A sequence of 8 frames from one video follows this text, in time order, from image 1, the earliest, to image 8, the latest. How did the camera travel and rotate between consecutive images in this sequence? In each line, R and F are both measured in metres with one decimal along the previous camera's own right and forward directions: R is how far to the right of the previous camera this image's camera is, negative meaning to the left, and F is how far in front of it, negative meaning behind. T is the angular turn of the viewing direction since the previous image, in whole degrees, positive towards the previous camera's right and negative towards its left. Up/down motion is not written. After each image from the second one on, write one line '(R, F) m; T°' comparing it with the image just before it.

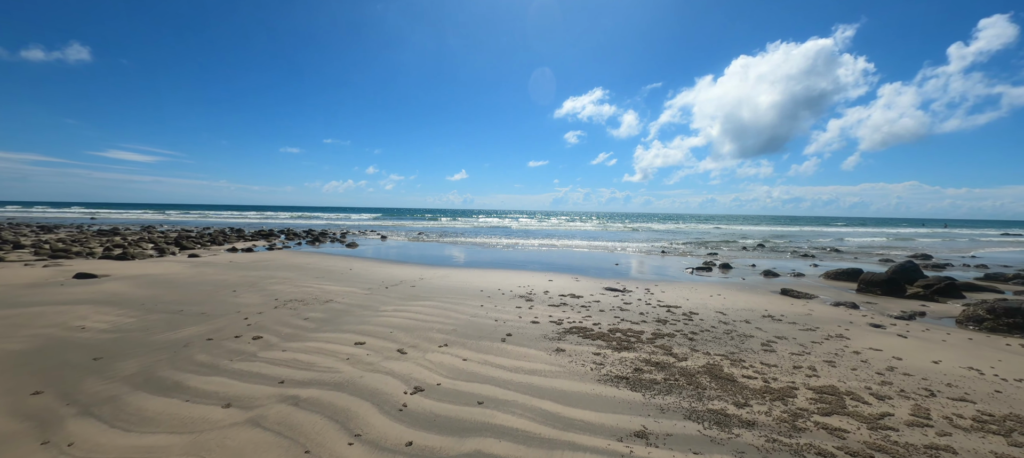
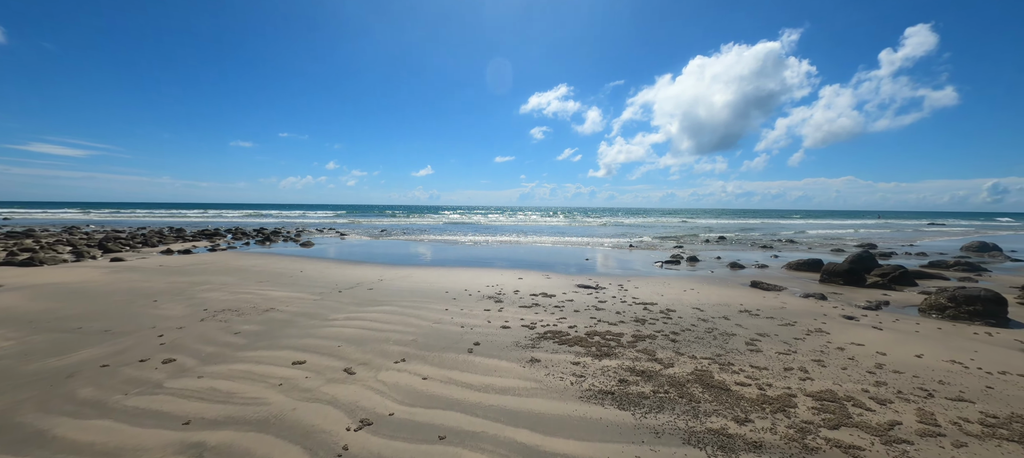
(0.0, +0.8) m; +5°
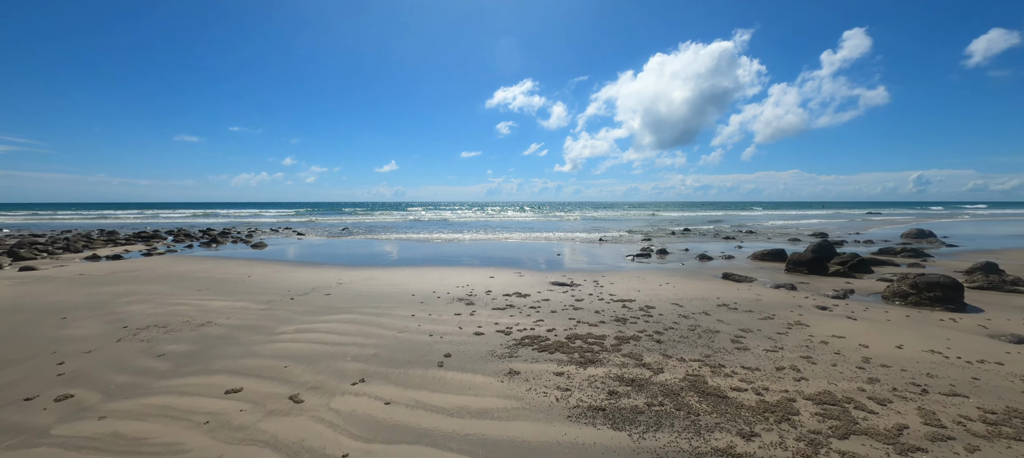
(0.0, +0.6) m; +5°
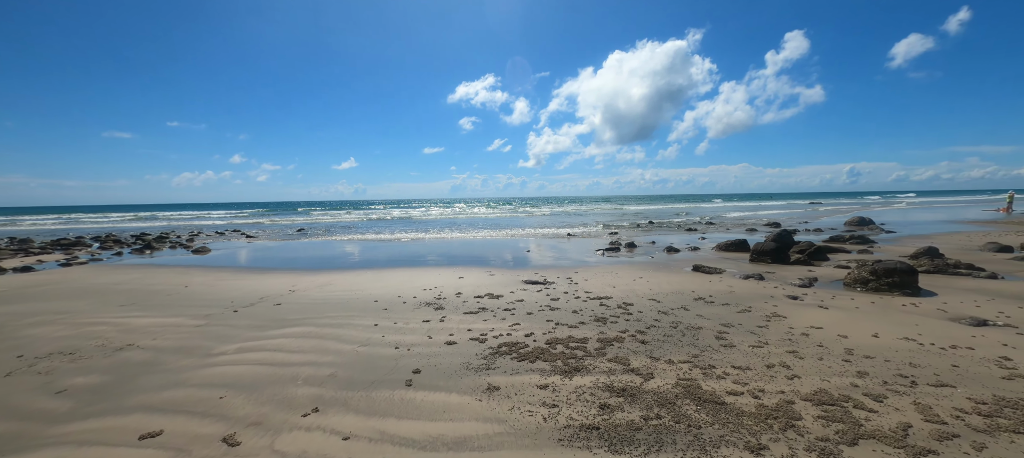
(-0.1, +0.5) m; +5°
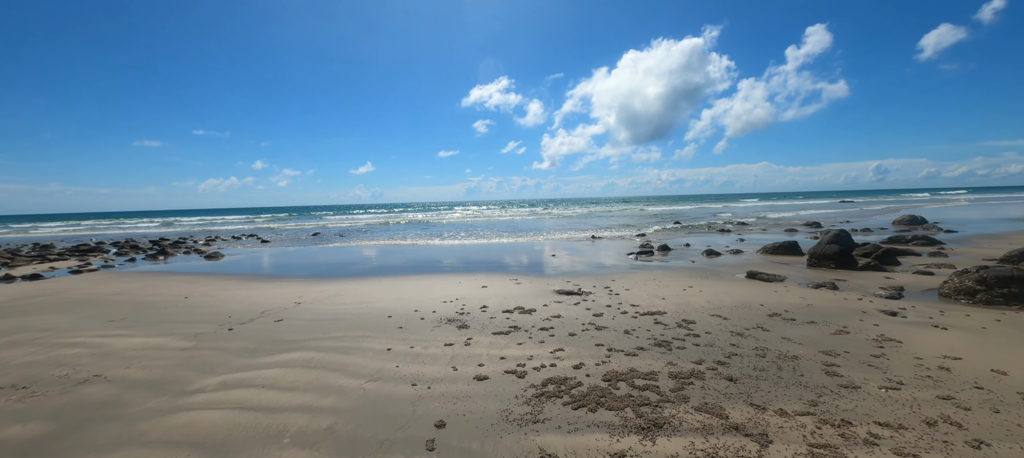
(-0.4, +1.2) m; -2°
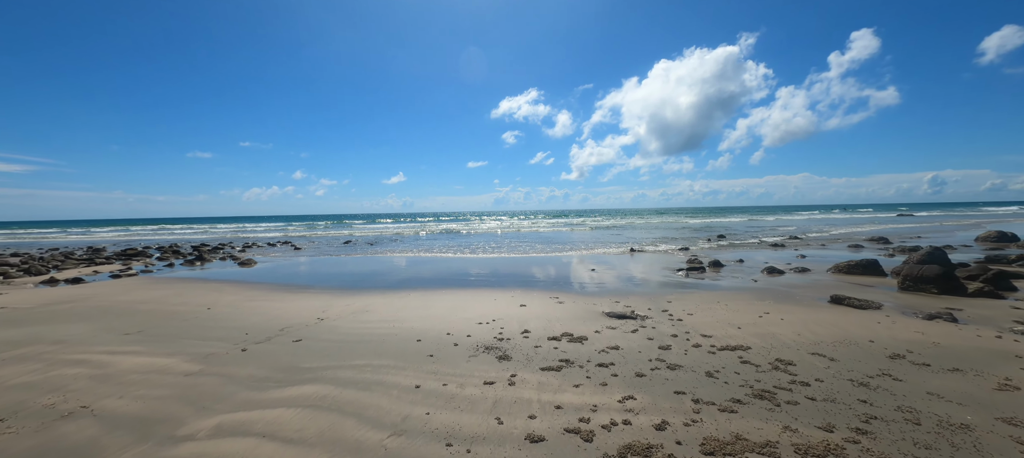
(-0.4, +1.0) m; -4°
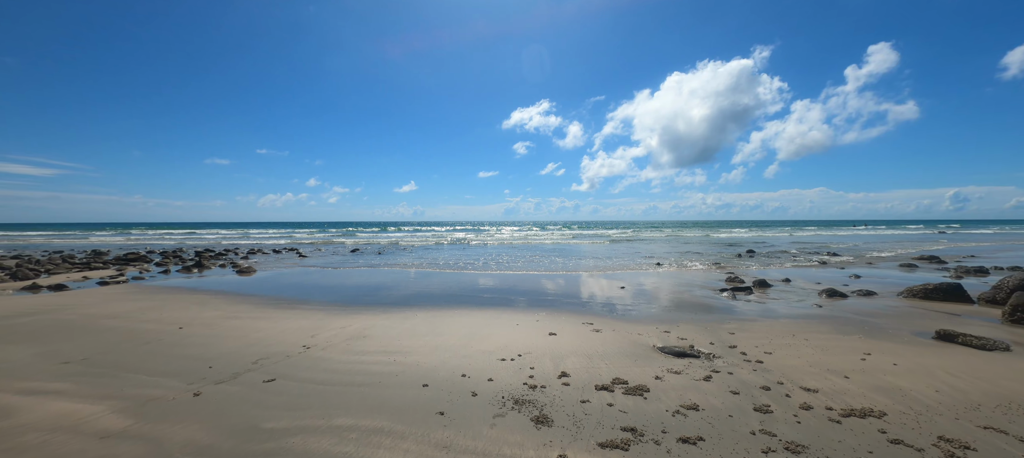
(-0.4, +1.4) m; -2°
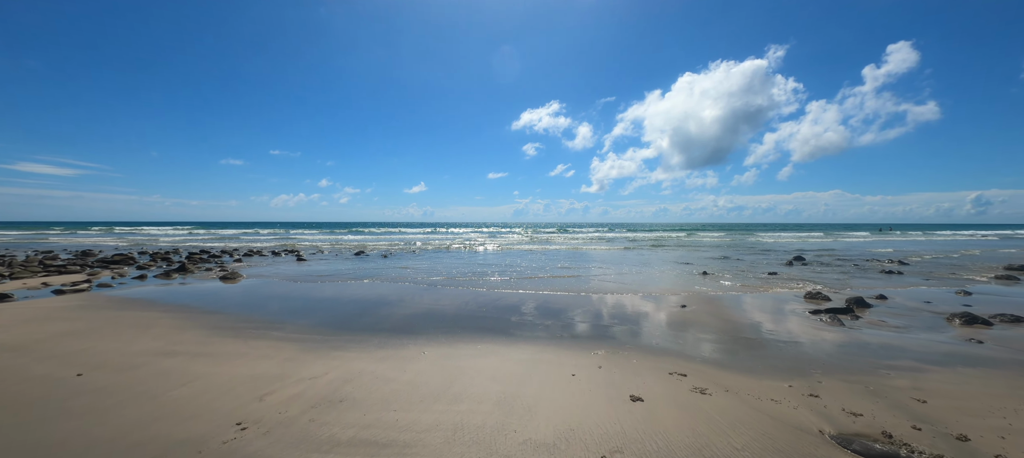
(-0.7, +2.5) m; -1°
